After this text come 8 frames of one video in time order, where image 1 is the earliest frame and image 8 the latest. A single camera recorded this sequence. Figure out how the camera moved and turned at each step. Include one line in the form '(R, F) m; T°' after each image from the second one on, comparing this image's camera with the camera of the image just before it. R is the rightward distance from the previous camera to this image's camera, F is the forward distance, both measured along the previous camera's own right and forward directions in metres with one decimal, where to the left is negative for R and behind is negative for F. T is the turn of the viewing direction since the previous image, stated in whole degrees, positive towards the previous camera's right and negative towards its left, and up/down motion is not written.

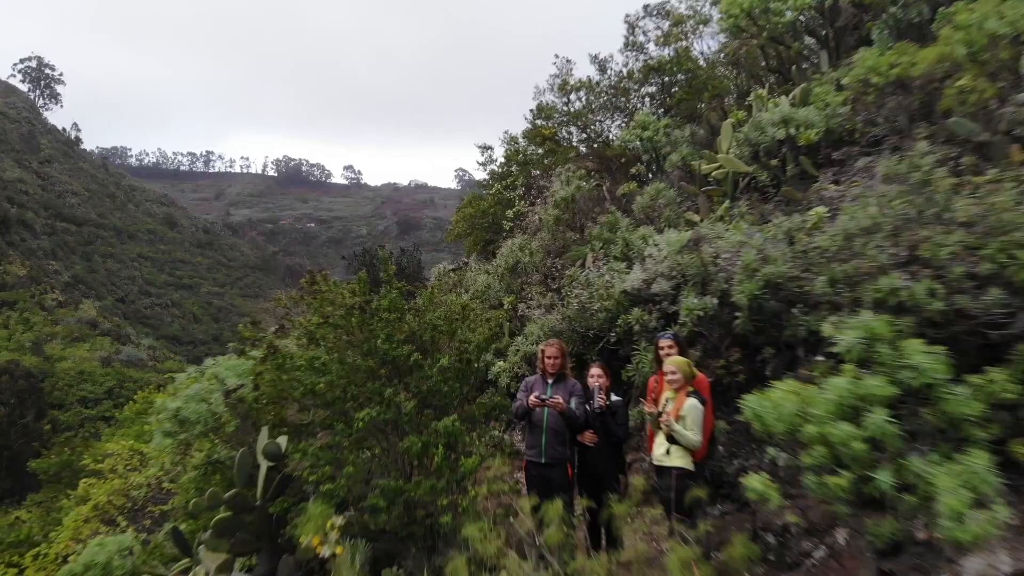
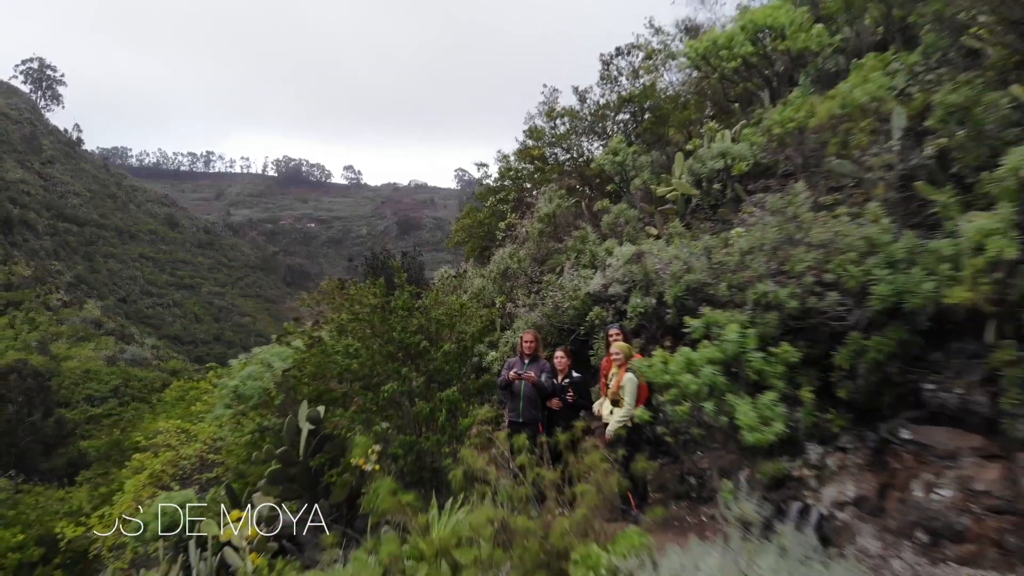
(0.0, -0.5) m; 0°
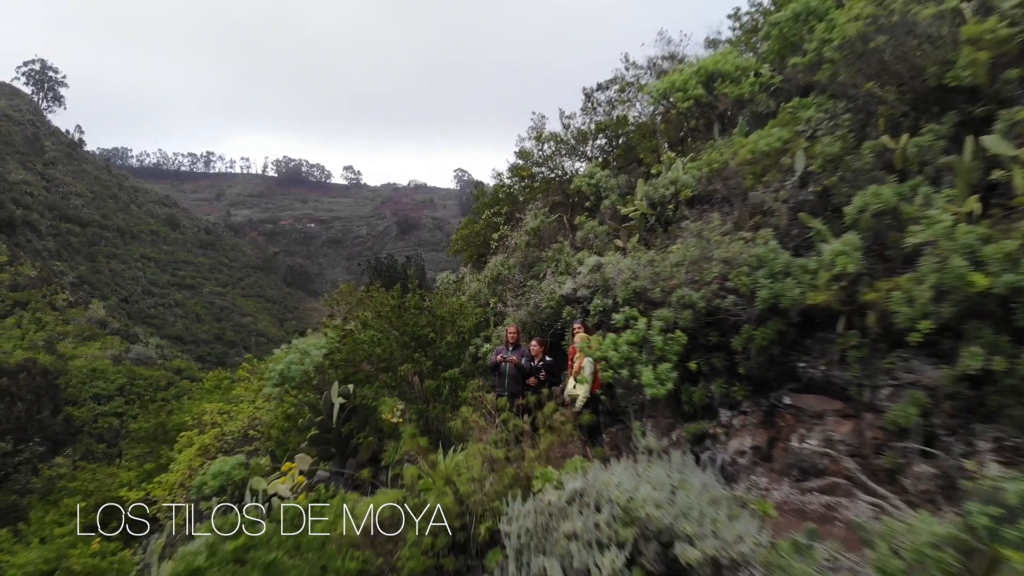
(0.0, -0.6) m; 0°
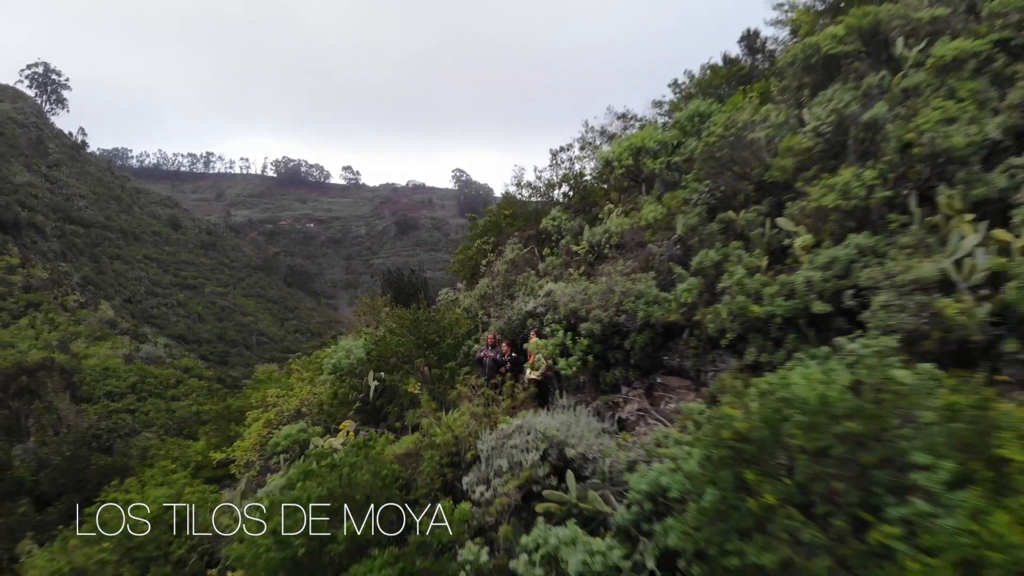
(+0.1, -1.5) m; 0°
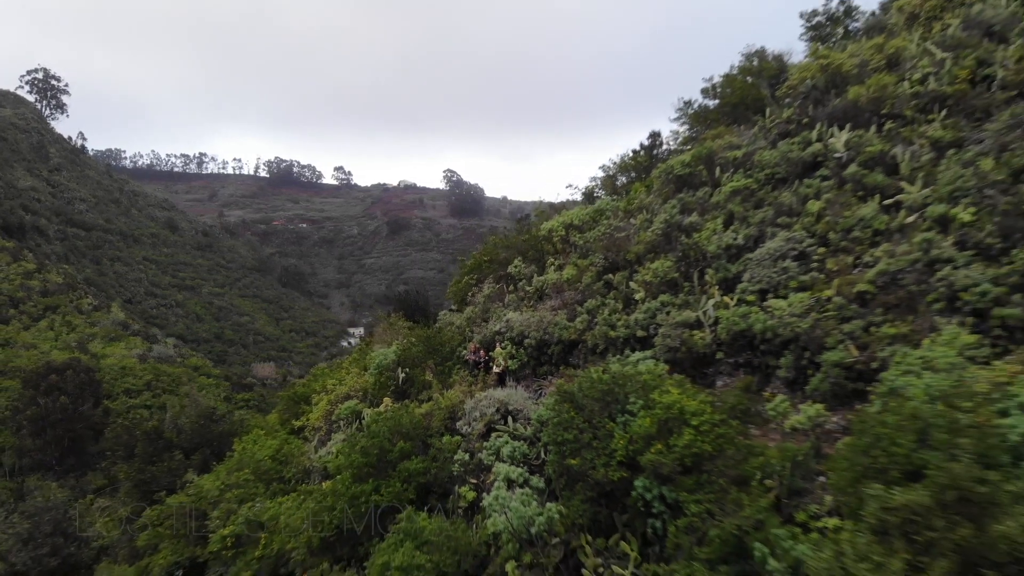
(+0.2, -3.0) m; +1°
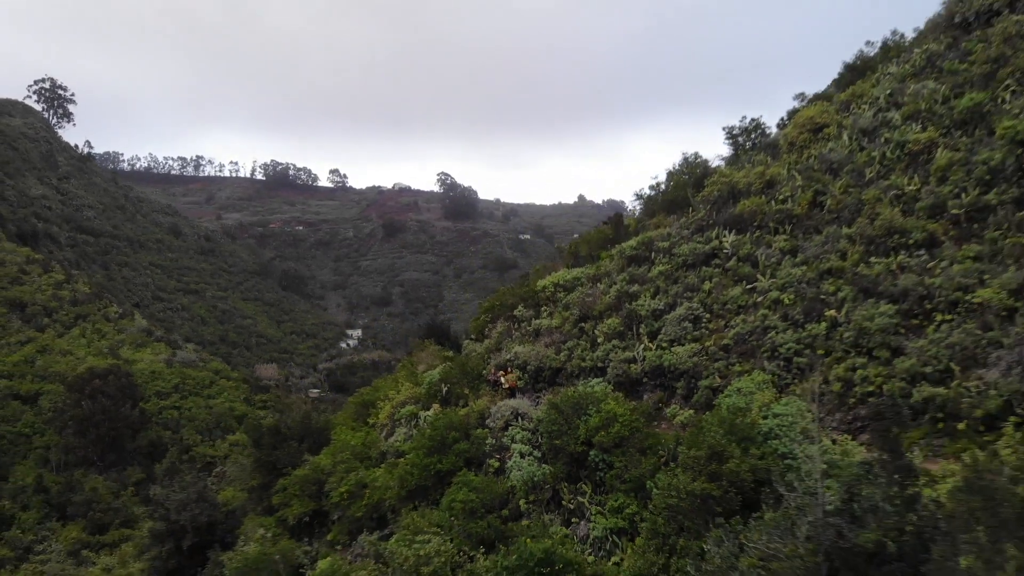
(-0.2, -3.9) m; +1°
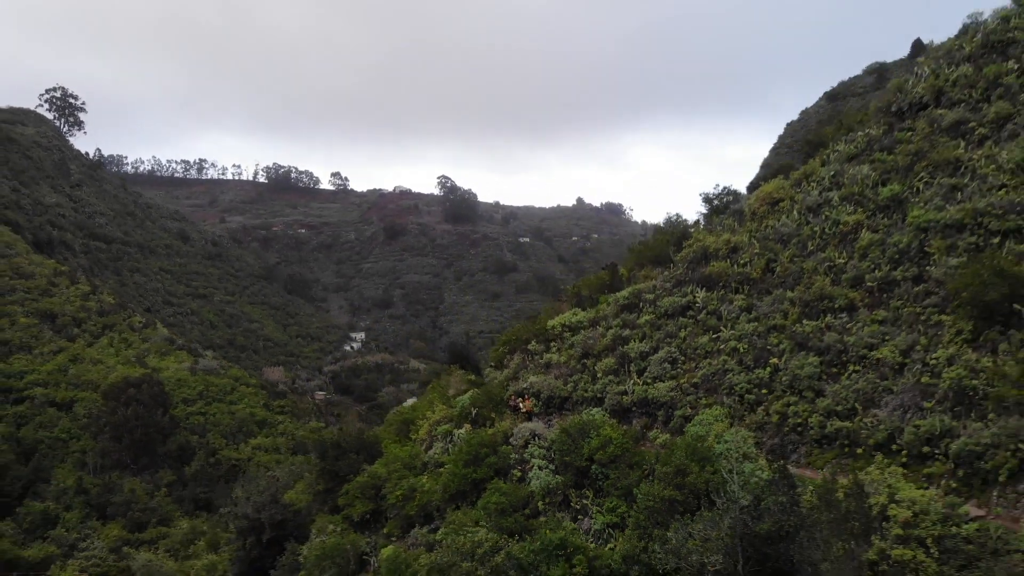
(-0.3, -2.9) m; 0°
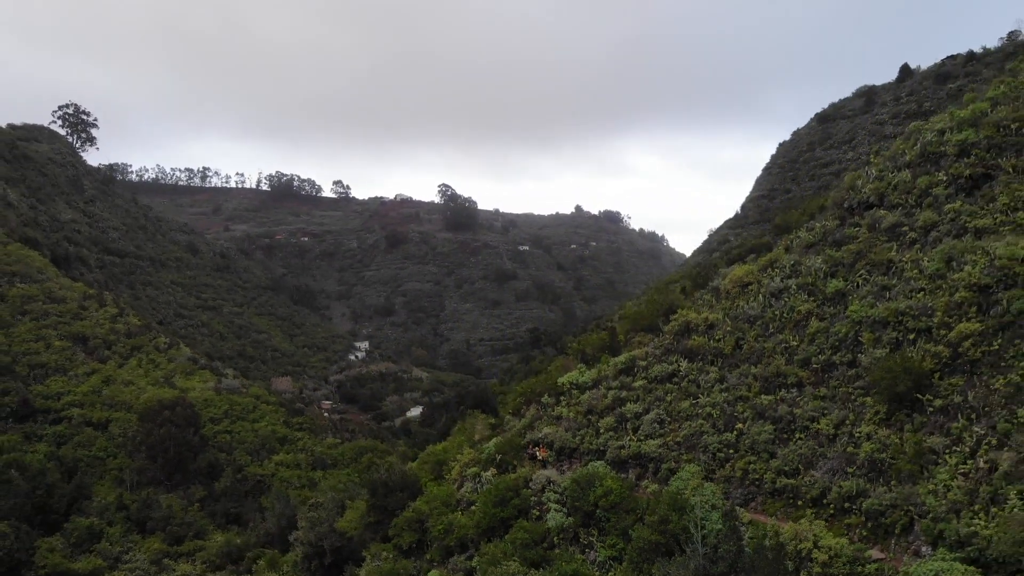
(-0.4, -3.2) m; 0°
